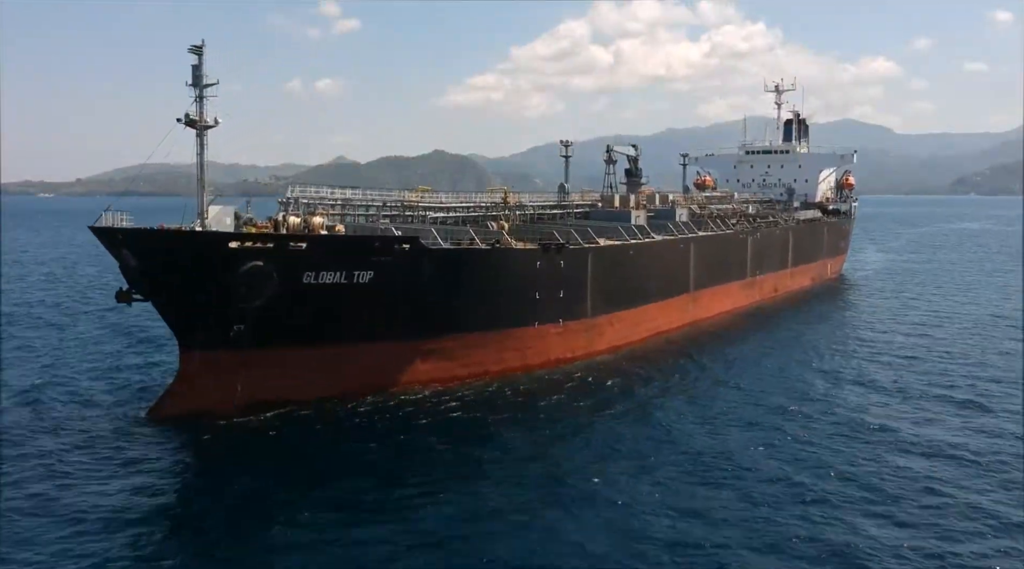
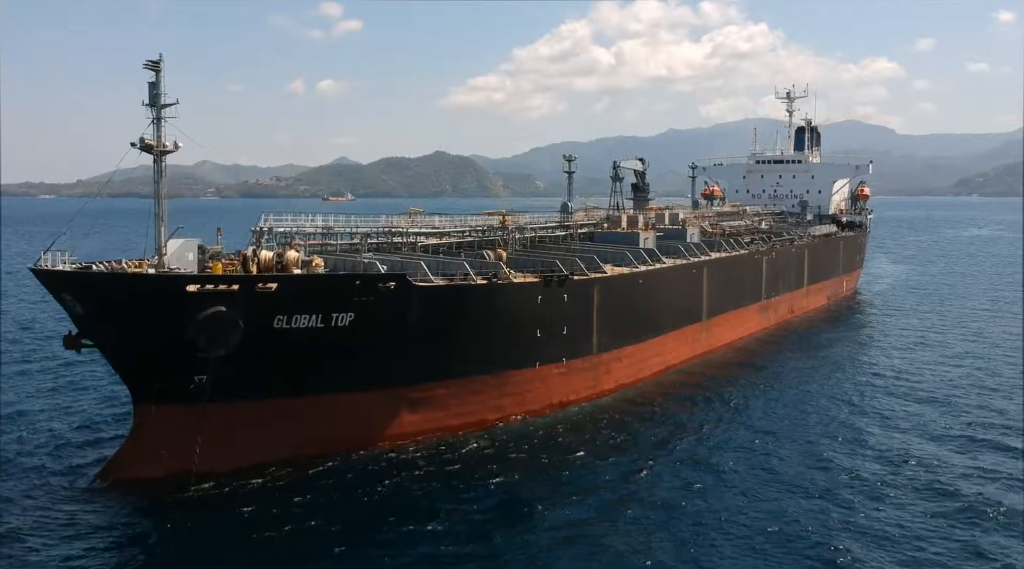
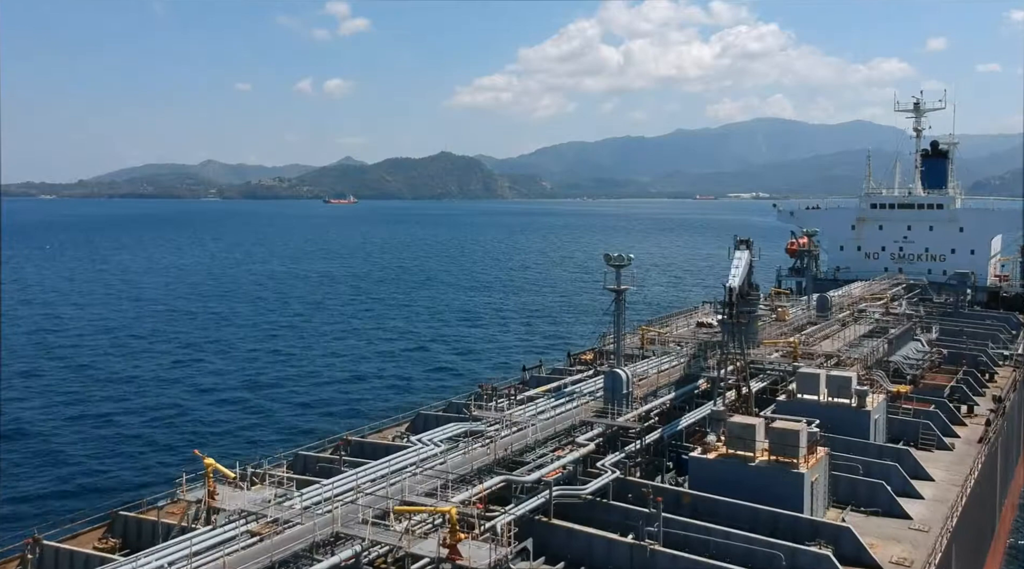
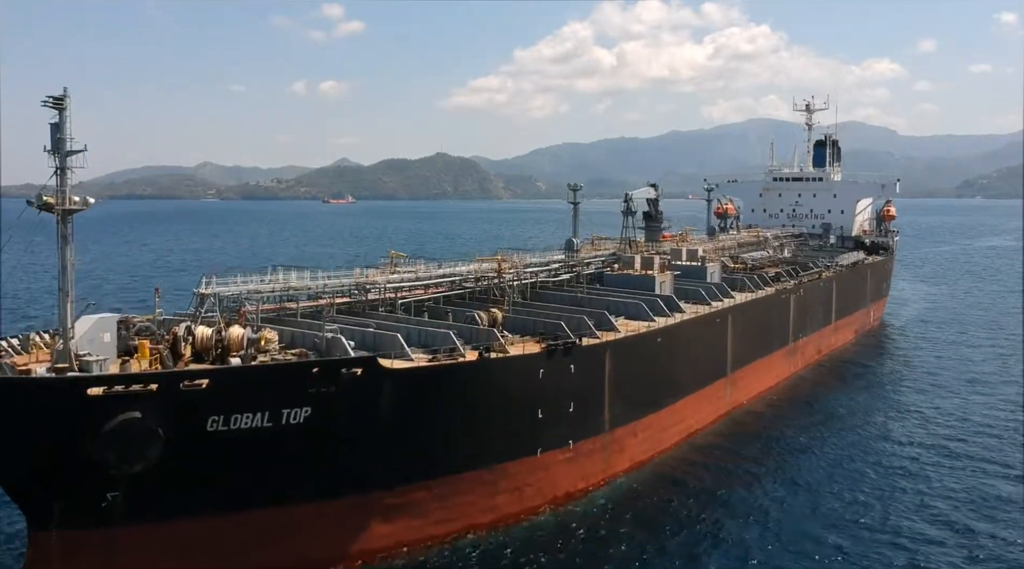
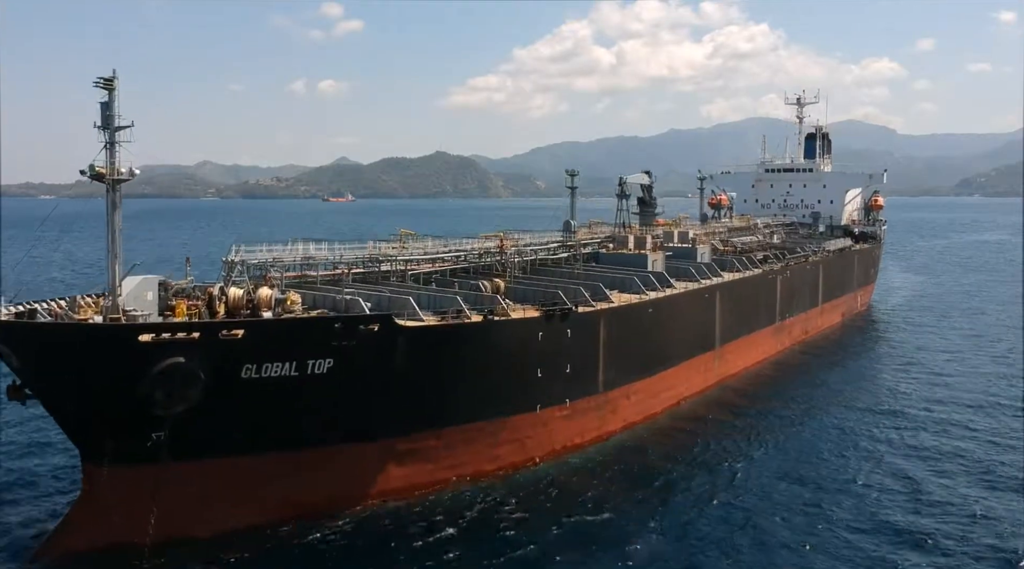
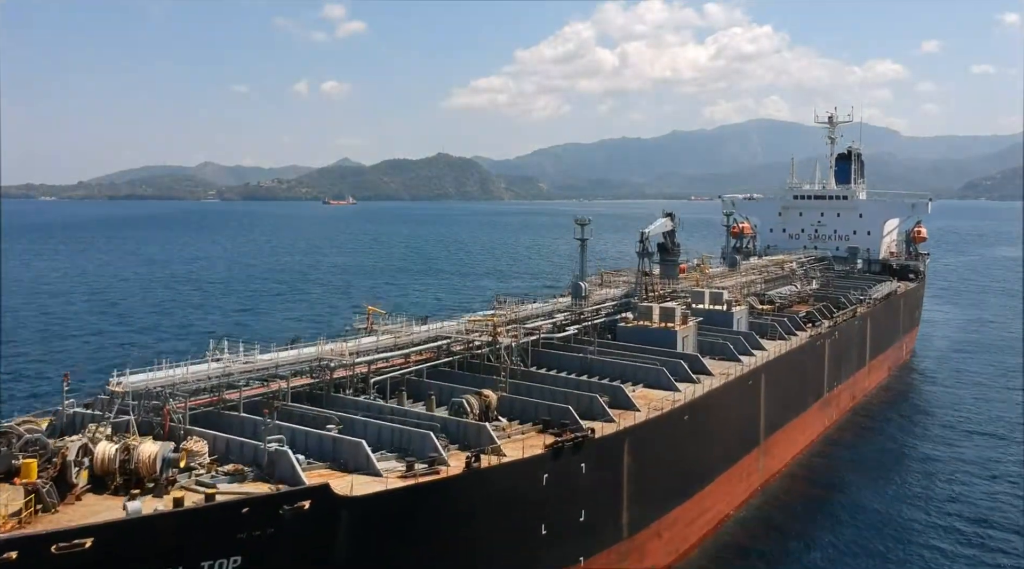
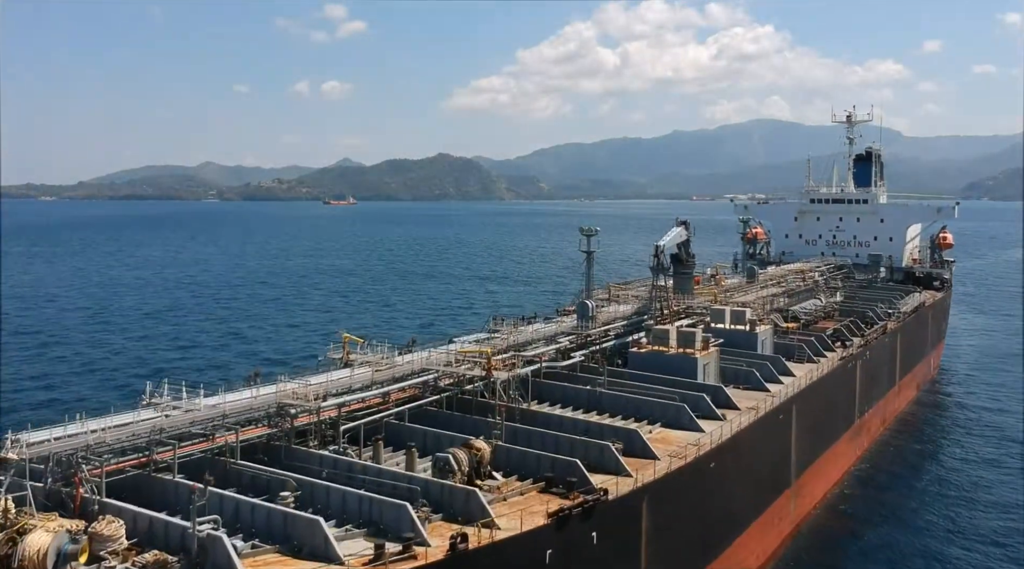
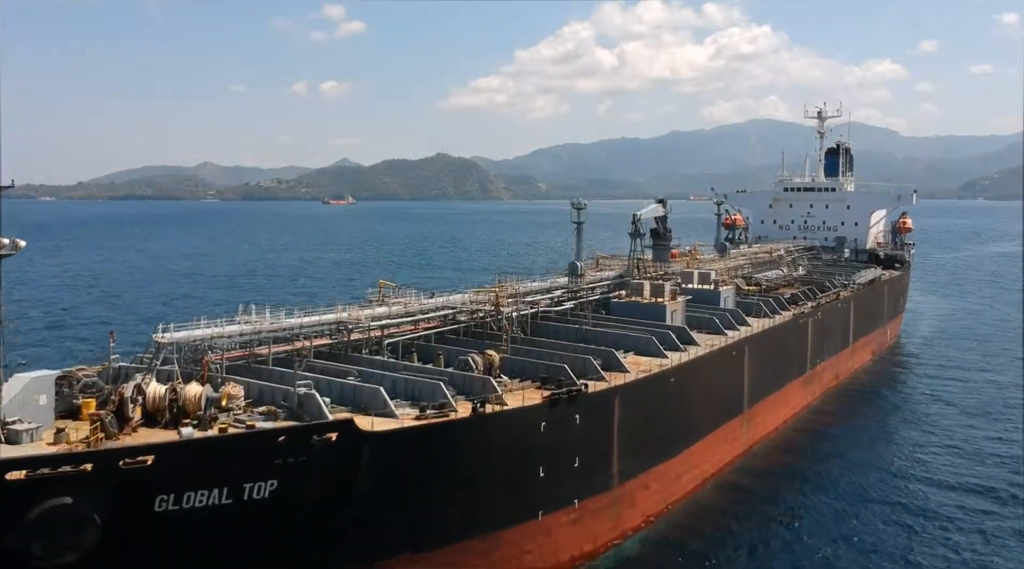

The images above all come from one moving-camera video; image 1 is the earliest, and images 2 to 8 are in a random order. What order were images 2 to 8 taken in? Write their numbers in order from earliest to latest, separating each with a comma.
2, 5, 4, 8, 6, 7, 3
